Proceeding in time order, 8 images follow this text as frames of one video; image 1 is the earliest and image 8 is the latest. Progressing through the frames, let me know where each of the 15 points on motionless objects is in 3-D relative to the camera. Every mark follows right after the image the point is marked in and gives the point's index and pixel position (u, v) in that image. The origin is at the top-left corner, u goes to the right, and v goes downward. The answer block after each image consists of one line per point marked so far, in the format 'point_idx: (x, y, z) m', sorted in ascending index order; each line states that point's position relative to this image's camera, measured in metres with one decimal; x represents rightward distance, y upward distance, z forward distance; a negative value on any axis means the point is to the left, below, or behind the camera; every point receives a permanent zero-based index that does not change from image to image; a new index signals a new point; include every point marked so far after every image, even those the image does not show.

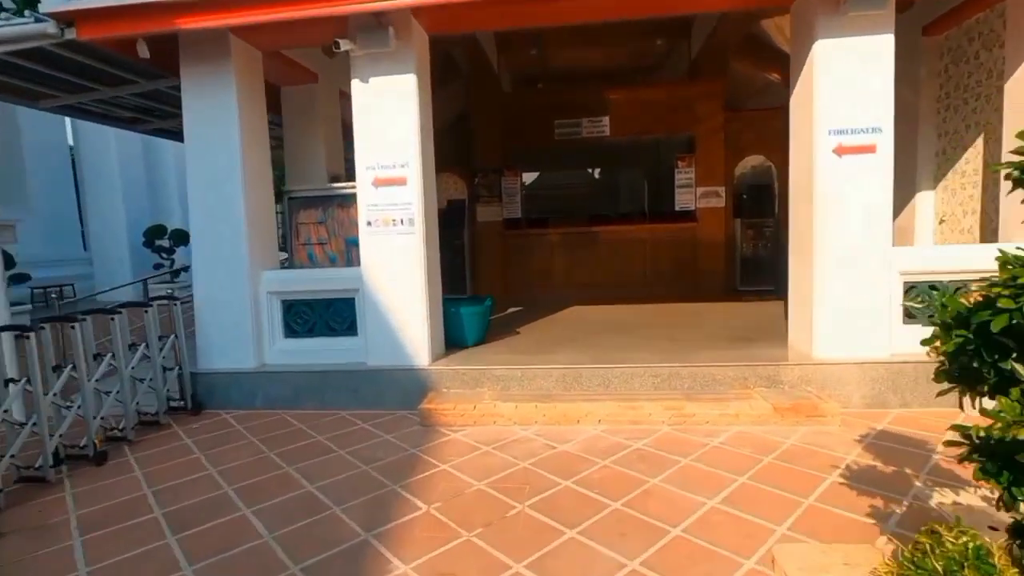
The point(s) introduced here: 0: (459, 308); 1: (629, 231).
0: (-0.5, -0.2, +5.1) m
1: (+2.0, +0.9, +9.0) m
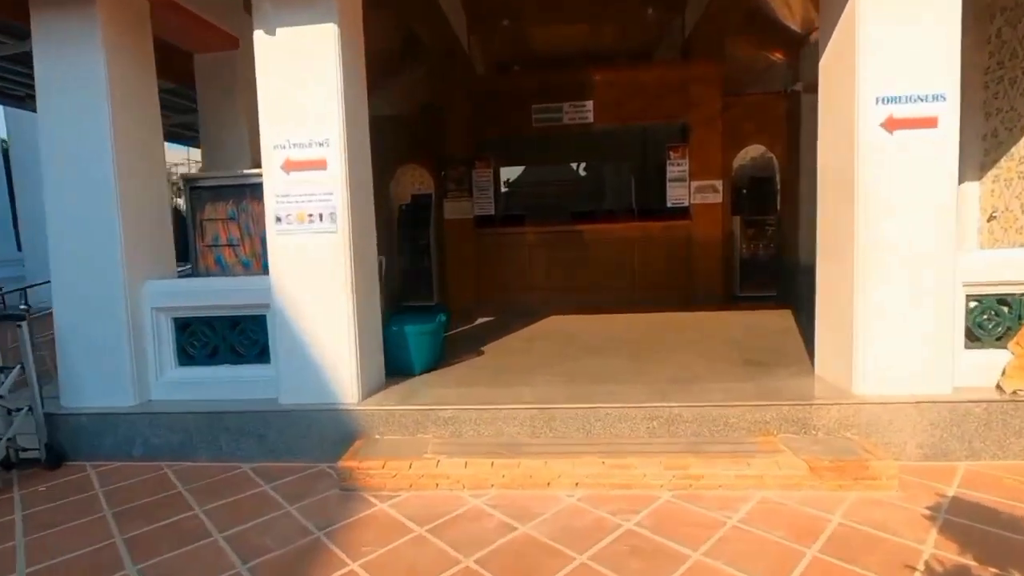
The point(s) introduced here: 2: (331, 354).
0: (-0.8, -0.3, +4.1) m
1: (+1.5, +0.9, +8.1) m
2: (-1.2, -0.4, +3.5) m
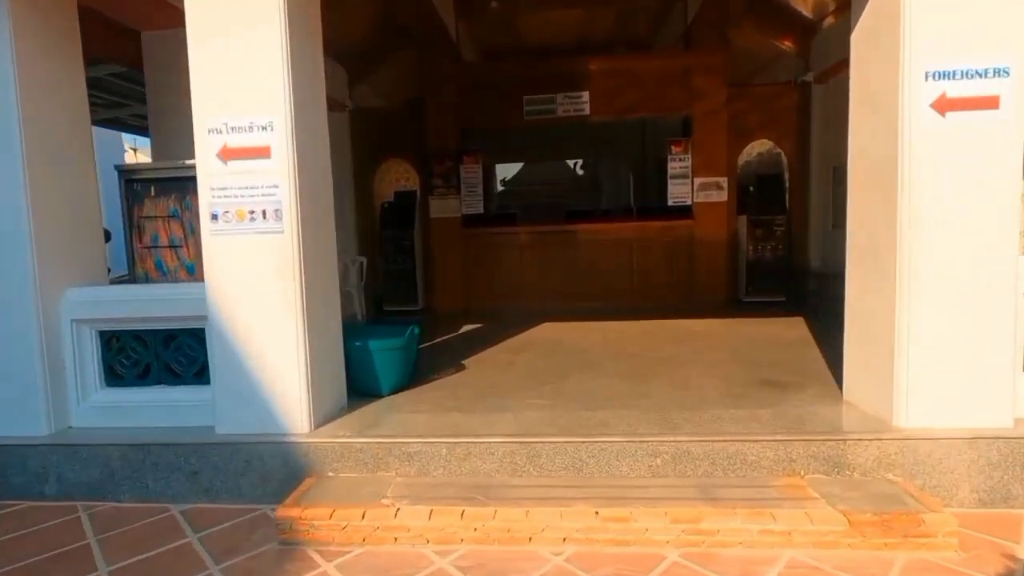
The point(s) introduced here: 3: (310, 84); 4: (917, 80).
0: (-1.0, -0.3, +3.6) m
1: (+1.4, +0.8, +7.5) m
2: (-1.3, -0.5, +3.0) m
3: (-1.2, +1.2, +3.1) m
4: (+2.0, +1.0, +2.6) m
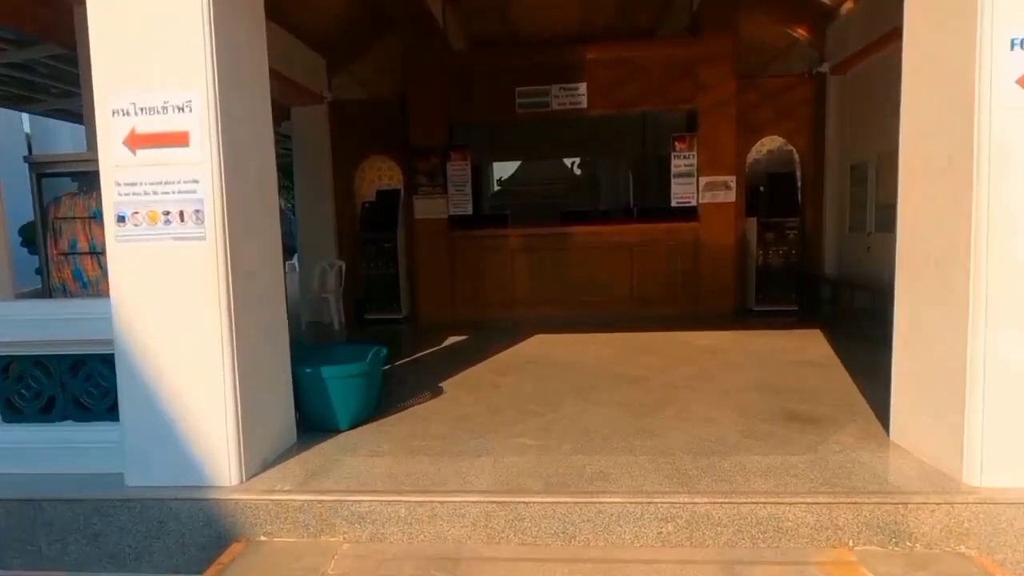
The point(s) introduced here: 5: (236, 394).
0: (-1.1, -0.4, +3.0) m
1: (+1.3, +0.7, +7.0) m
2: (-1.4, -0.6, +2.4) m
3: (-1.3, +1.1, +2.5) m
4: (+1.9, +0.9, +2.1) m
5: (-1.3, -0.5, +2.4) m
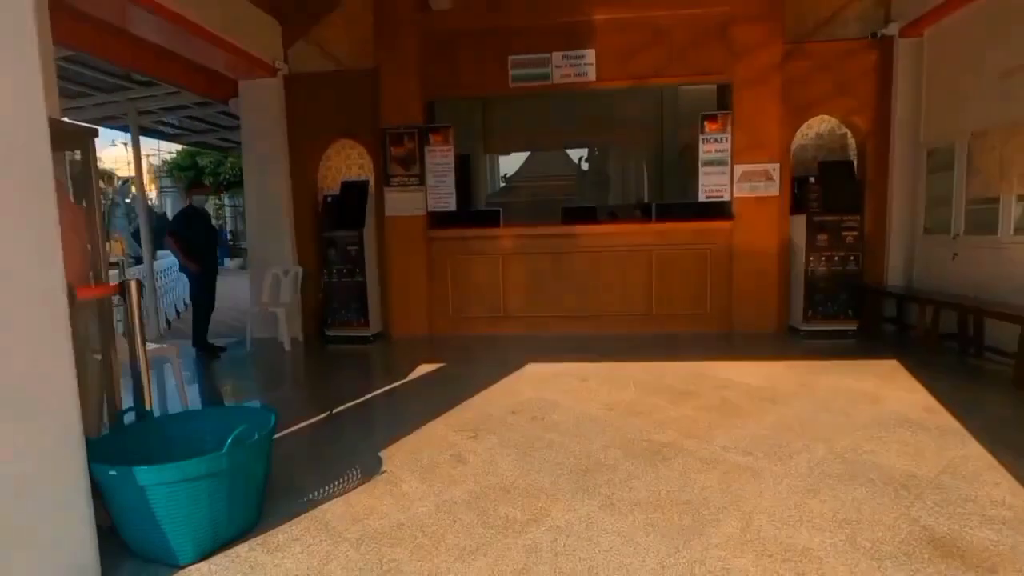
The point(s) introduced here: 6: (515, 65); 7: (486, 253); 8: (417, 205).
0: (-1.2, -0.6, +1.8) m
1: (+1.2, +0.6, +5.7) m
2: (-1.6, -0.7, +1.2) m
3: (-1.4, +0.9, +1.3) m
4: (+1.7, +0.8, +0.8) m
5: (-1.4, -0.6, +1.2) m
6: (0.0, +2.4, +5.8) m
7: (-0.3, +0.4, +5.9) m
8: (-1.1, +0.9, +5.9) m
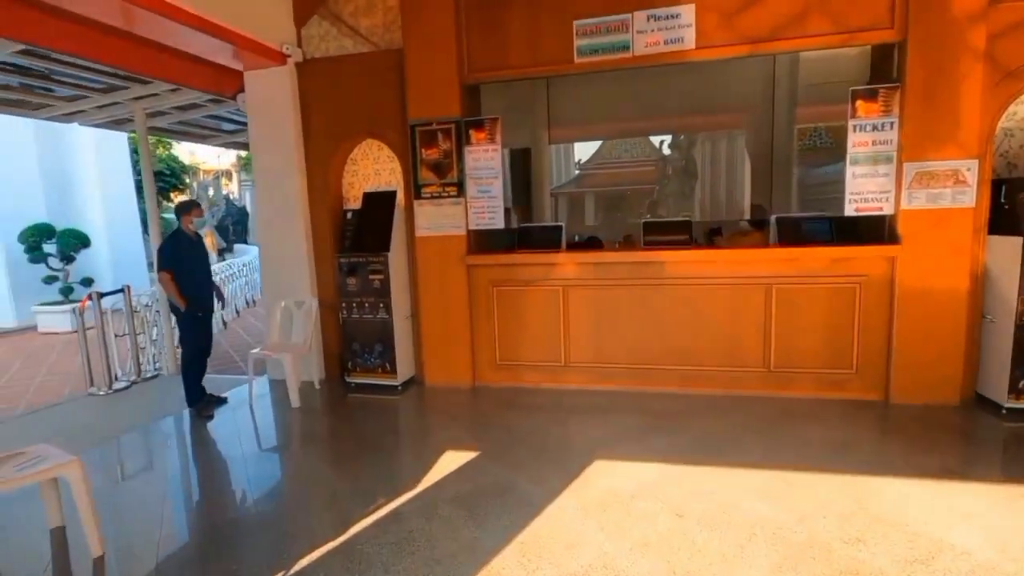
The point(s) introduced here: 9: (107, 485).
0: (-1.2, -1.0, +0.6) m
1: (+1.7, +0.2, +4.1) m
2: (-1.7, -1.2, +0.1) m
3: (-1.5, +0.5, +0.1) m
4: (+1.6, +0.3, -0.8) m
5: (-1.5, -1.1, +0.1) m
6: (+0.6, +2.0, +4.3) m
7: (+0.2, 0.0, +4.5) m
8: (-0.5, +0.6, +4.6) m
9: (-2.7, -1.3, +3.6) m
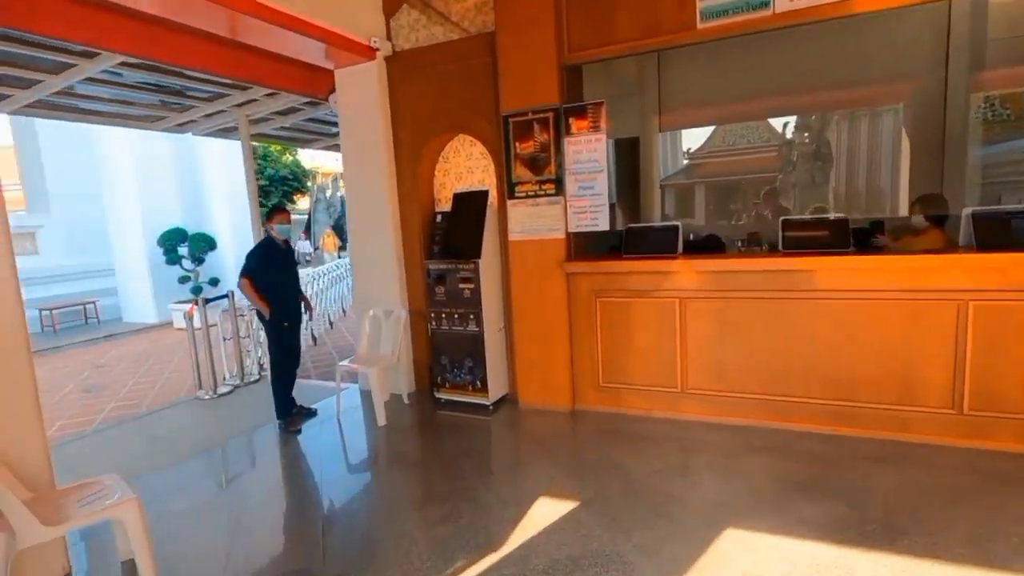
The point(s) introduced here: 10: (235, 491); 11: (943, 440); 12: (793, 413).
0: (-1.2, -1.2, +0.3) m
1: (+2.4, +0.1, +3.2) m
2: (-1.7, -1.3, -0.1) m
3: (-1.5, +0.3, -0.2) m
4: (+1.3, +0.1, -1.6) m
5: (-1.6, -1.2, -0.2) m
6: (+1.3, +1.9, +3.5) m
7: (+1.0, -0.1, +3.9) m
8: (+0.3, +0.5, +4.1) m
9: (-2.1, -1.4, +3.5) m
10: (-1.9, -1.4, +3.6) m
11: (+2.6, -0.9, +3.2) m
12: (+1.9, -0.8, +3.6) m
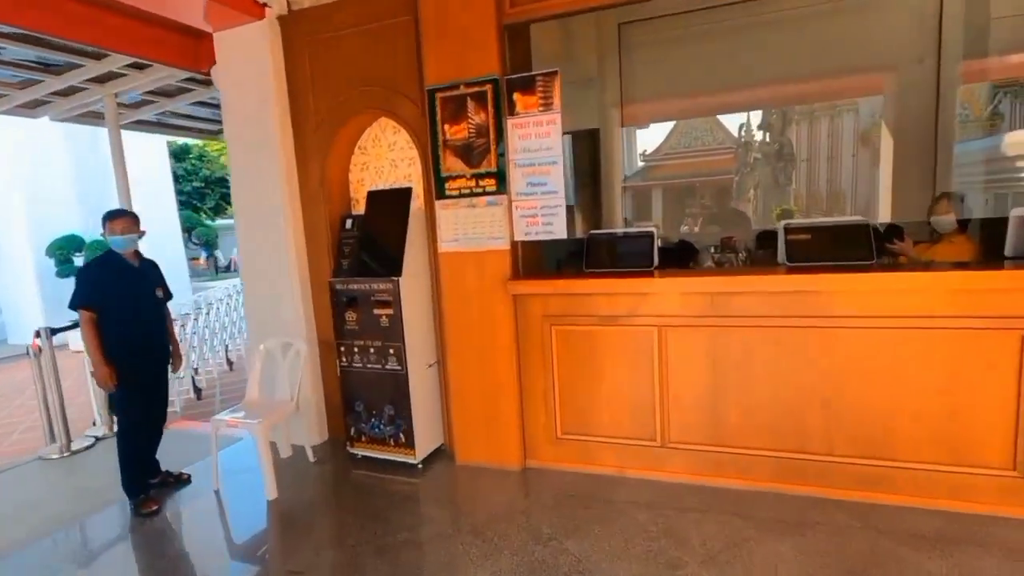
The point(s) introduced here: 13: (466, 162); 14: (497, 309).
0: (-1.3, -1.3, -0.8) m
1: (+2.0, 0.0, +2.4) m
2: (-1.8, -1.5, -1.2) m
3: (-1.6, +0.2, -1.2) m
4: (+1.3, 0.0, -2.5) m
5: (-1.6, -1.4, -1.2) m
6: (+0.9, +1.8, +2.7) m
7: (+0.6, -0.2, +3.0) m
8: (-0.1, +0.3, +3.2) m
9: (-2.4, -1.6, +2.4) m
10: (-2.2, -1.6, +2.5) m
11: (+2.3, -1.0, +2.5) m
12: (+1.5, -0.9, +2.8) m
13: (-0.3, +0.8, +3.2) m
14: (-0.1, -0.1, +3.2) m
